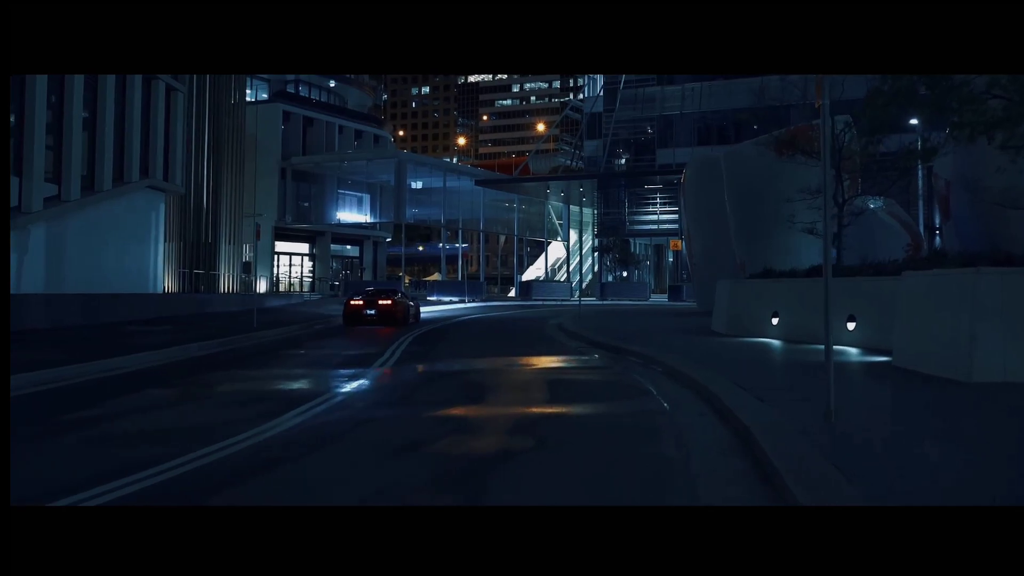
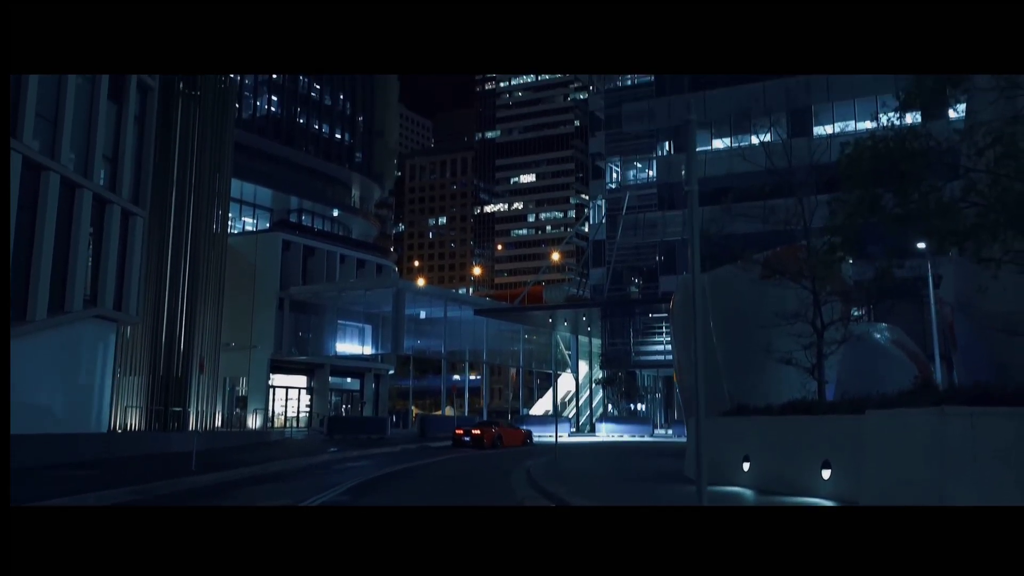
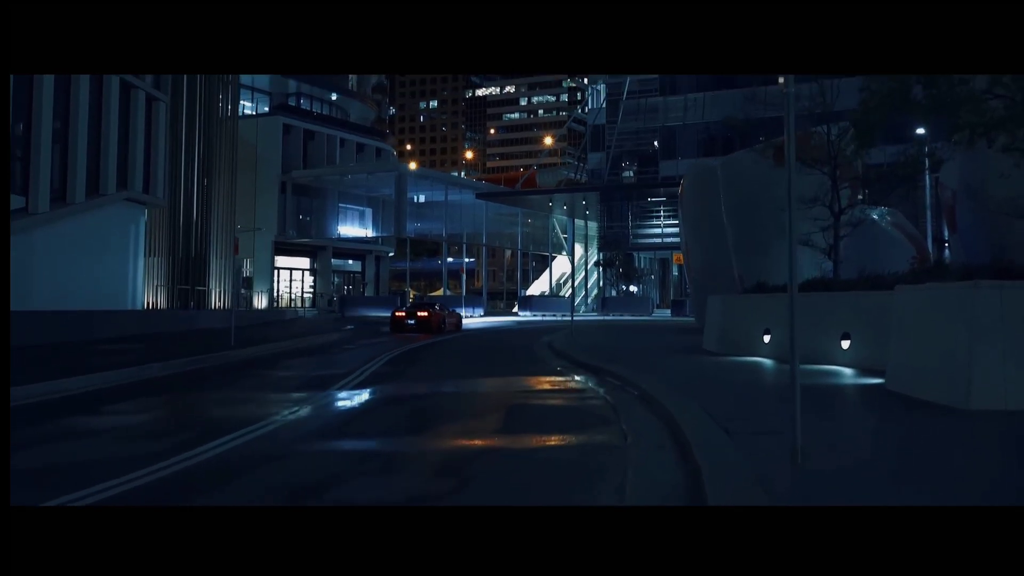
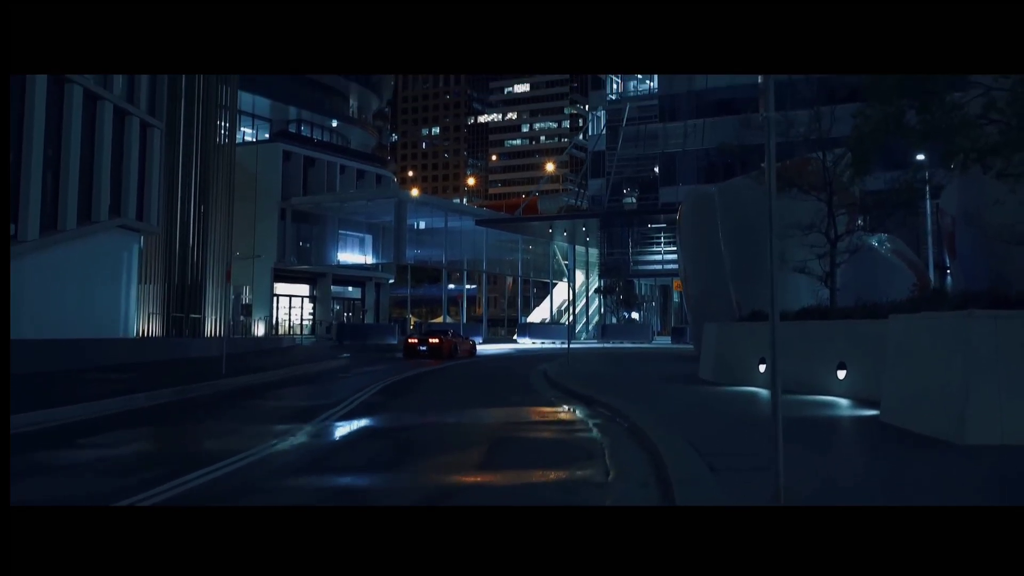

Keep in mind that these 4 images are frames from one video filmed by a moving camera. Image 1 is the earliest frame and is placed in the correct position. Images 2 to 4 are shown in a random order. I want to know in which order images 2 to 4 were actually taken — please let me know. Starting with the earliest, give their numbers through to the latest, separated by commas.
3, 4, 2
